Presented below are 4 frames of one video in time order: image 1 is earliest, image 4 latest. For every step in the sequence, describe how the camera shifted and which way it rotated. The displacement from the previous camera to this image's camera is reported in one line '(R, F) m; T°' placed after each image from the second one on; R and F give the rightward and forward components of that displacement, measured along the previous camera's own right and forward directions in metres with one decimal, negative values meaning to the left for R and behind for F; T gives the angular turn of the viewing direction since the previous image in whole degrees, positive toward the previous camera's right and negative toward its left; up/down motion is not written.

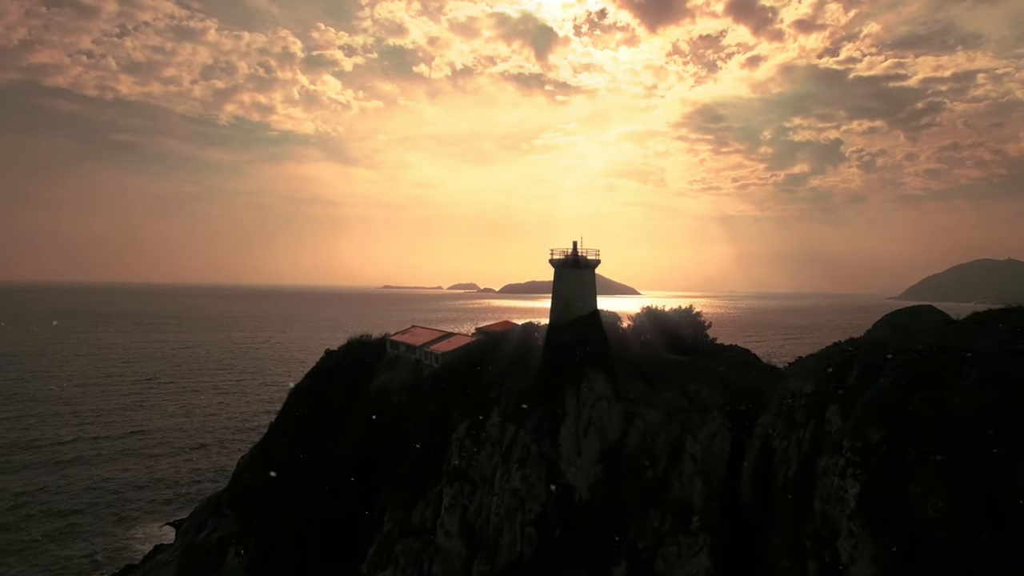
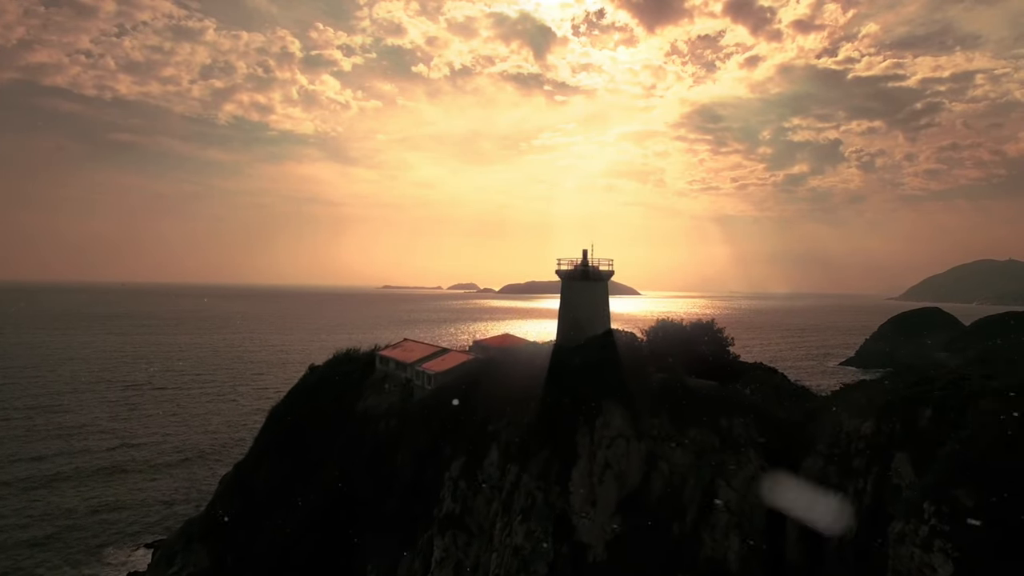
(-0.6, +1.6) m; 0°
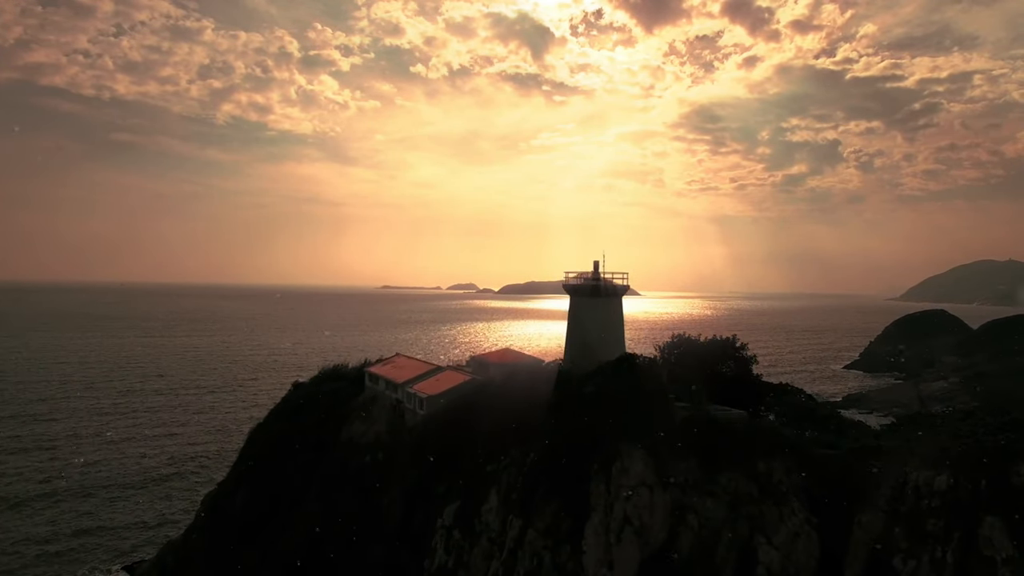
(-1.3, +0.4) m; 0°
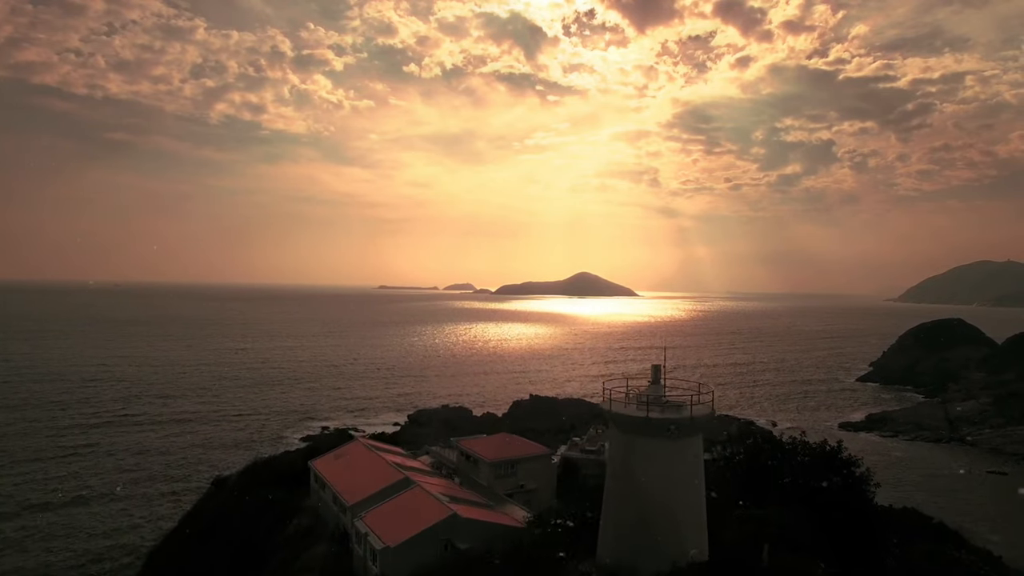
(-1.2, +5.5) m; 0°
